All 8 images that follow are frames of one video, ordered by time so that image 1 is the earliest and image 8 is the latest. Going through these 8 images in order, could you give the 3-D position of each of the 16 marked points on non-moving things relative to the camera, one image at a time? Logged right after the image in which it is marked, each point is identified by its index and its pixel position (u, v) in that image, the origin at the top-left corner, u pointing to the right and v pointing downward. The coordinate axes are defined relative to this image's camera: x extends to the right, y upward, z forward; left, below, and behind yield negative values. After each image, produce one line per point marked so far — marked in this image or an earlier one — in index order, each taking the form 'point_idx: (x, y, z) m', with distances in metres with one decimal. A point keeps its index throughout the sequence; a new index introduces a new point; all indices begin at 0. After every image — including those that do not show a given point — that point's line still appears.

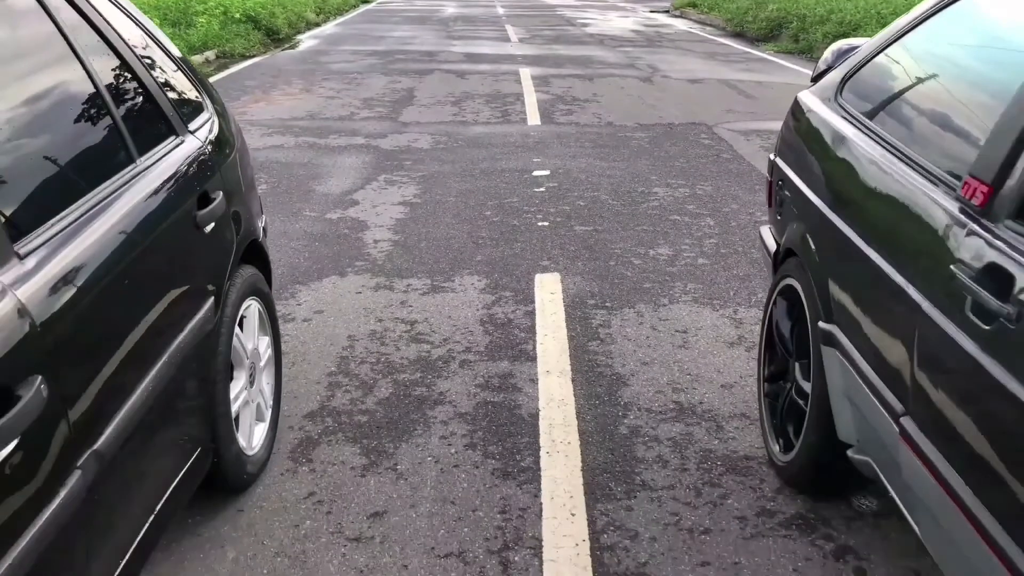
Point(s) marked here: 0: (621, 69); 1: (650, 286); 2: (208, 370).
0: (+1.5, +3.1, +12.6) m
1: (+0.7, 0.0, +4.6) m
2: (-0.9, -0.2, +2.6) m
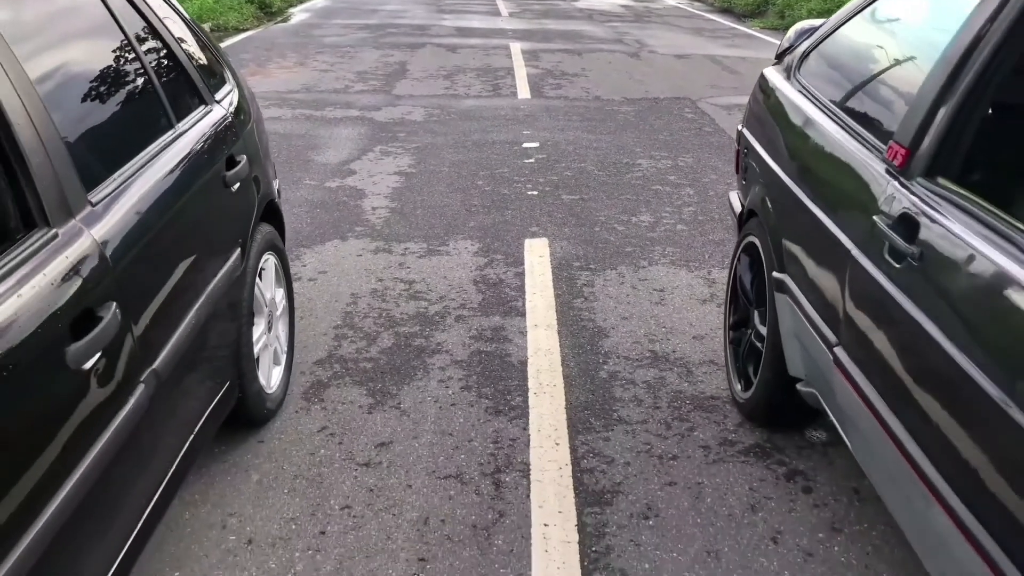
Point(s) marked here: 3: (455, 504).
0: (+1.4, +3.5, +12.9) m
1: (+0.7, +0.2, +4.9) m
2: (-0.9, -0.1, +2.9) m
3: (-0.2, -0.7, +2.8) m
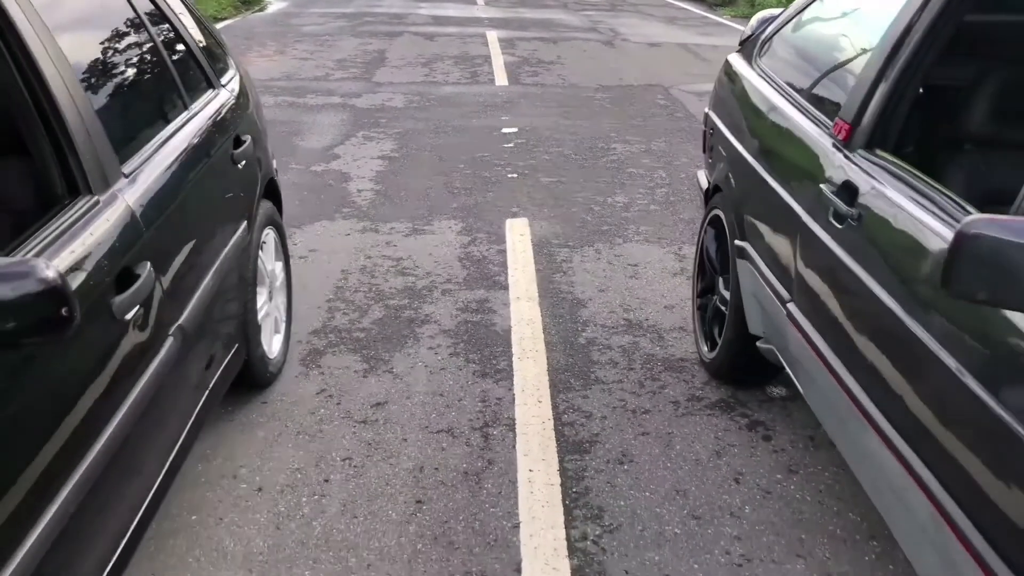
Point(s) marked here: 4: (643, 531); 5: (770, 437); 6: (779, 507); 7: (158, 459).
0: (+1.0, +3.7, +13.1) m
1: (+0.6, +0.4, +5.2) m
2: (-0.9, 0.0, +3.1) m
3: (-0.2, -0.6, +3.0) m
4: (+0.4, -0.7, +2.6) m
5: (+0.9, -0.5, +3.1) m
6: (+0.8, -0.6, +2.7) m
7: (-0.9, -0.4, +2.3) m
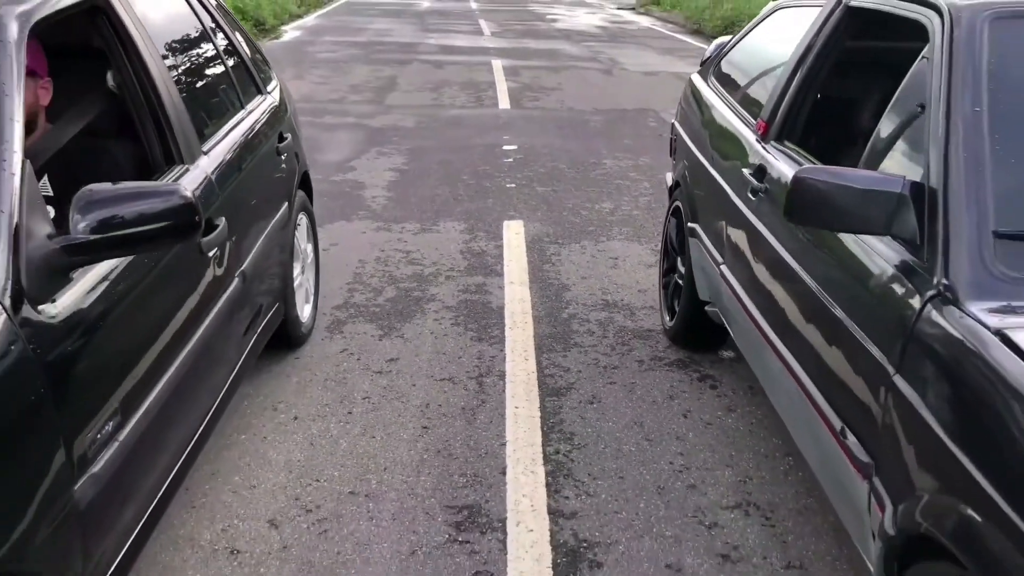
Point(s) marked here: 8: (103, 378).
0: (+1.1, +3.5, +13.9) m
1: (+0.5, +0.4, +5.9) m
2: (-1.0, +0.1, +3.8) m
3: (-0.3, -0.4, +3.7) m
4: (+0.3, -0.6, +3.2) m
5: (+0.8, -0.4, +3.7) m
6: (+0.8, -0.5, +3.3) m
7: (-1.0, -0.3, +3.0) m
8: (-0.9, -0.2, +2.1) m
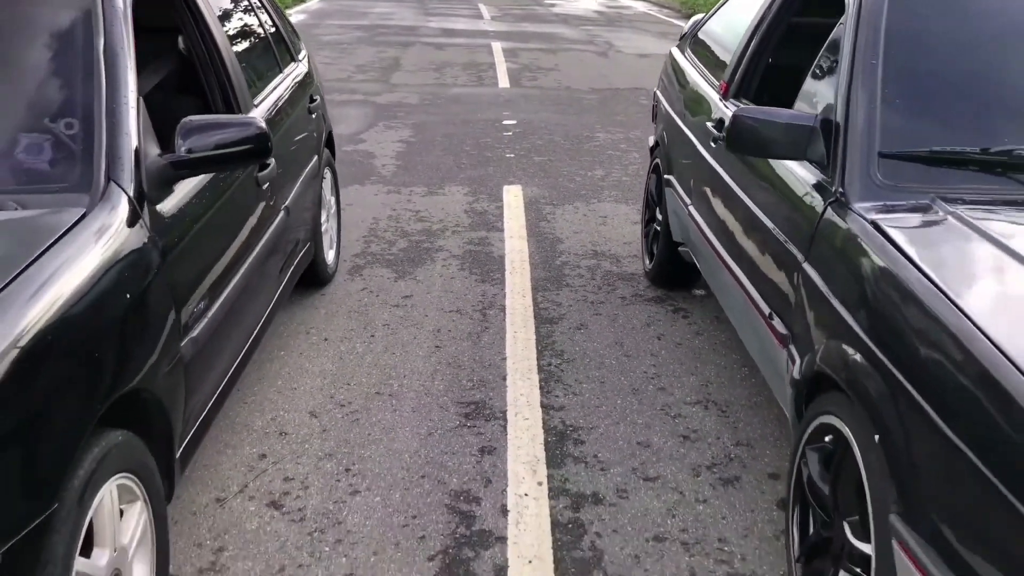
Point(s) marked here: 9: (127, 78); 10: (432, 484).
0: (+1.1, +3.9, +14.4) m
1: (+0.5, +0.7, +6.5) m
2: (-1.0, +0.4, +4.4) m
3: (-0.3, -0.2, +4.2) m
4: (+0.3, -0.3, +3.8) m
5: (+0.8, -0.1, +4.3) m
6: (+0.8, -0.3, +3.9) m
7: (-1.0, 0.0, +3.6) m
8: (-0.9, +0.1, +2.6) m
9: (-1.1, +0.6, +2.6) m
10: (-0.3, -0.6, +3.0) m
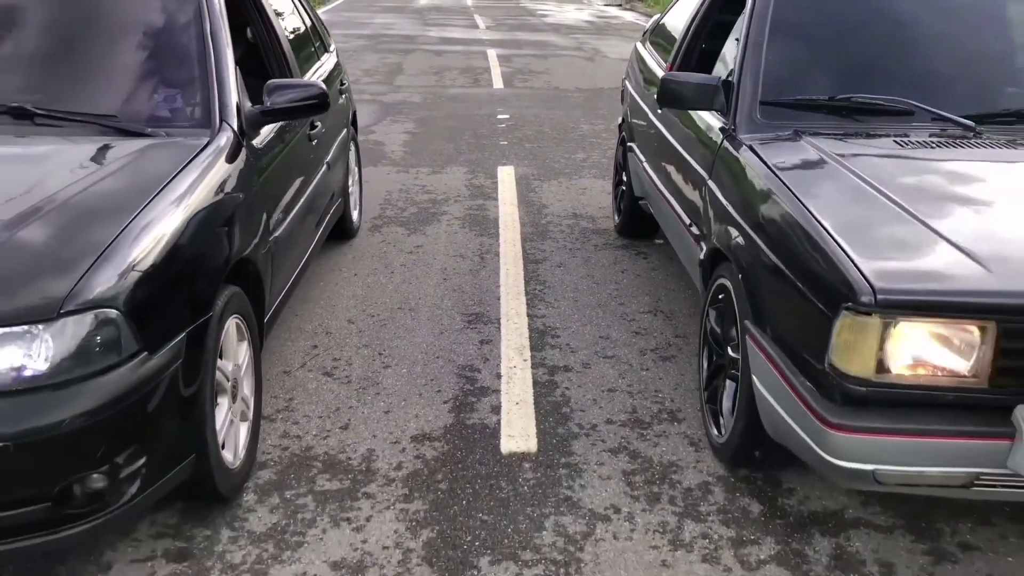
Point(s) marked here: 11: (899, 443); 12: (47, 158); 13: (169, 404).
0: (+1.0, +4.1, +15.5) m
1: (+0.5, +1.0, +7.5) m
2: (-1.0, +0.7, +5.4) m
3: (-0.3, +0.1, +5.2) m
4: (+0.3, 0.0, +4.8) m
5: (+0.8, +0.2, +5.3) m
6: (+0.7, +0.1, +4.9) m
7: (-1.0, +0.3, +4.5) m
8: (-1.0, +0.4, +3.6) m
9: (-1.1, +0.9, +3.5) m
10: (-0.3, -0.3, +4.0) m
11: (+1.0, -0.4, +2.2) m
12: (-1.5, +0.4, +2.9) m
13: (-1.0, -0.3, +2.5) m
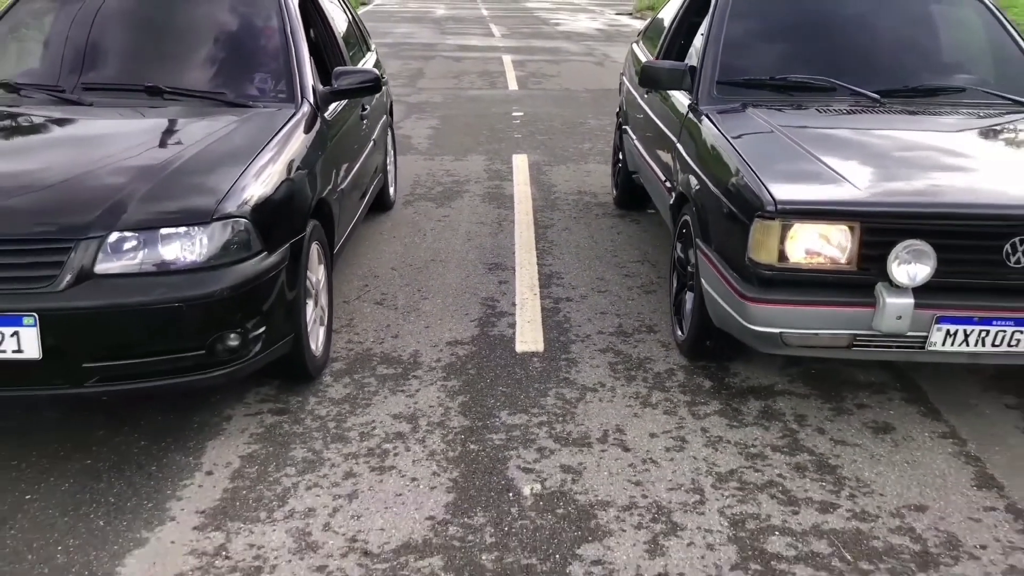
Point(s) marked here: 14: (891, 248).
0: (+1.2, +4.2, +16.5) m
1: (+0.6, +1.2, +8.4) m
2: (-0.9, +1.0, +6.4) m
3: (-0.2, +0.4, +6.2) m
4: (+0.4, +0.3, +5.8) m
5: (+0.9, +0.5, +6.3) m
6: (+0.8, +0.3, +5.9) m
7: (-0.9, +0.6, +5.5) m
8: (-0.9, +0.7, +4.6) m
9: (-1.1, +1.2, +4.6) m
10: (-0.2, 0.0, +4.9) m
11: (+1.0, -0.1, +3.2) m
12: (-1.5, +0.7, +3.9) m
13: (-0.9, 0.0, +3.5) m
14: (+1.3, +0.1, +3.2) m
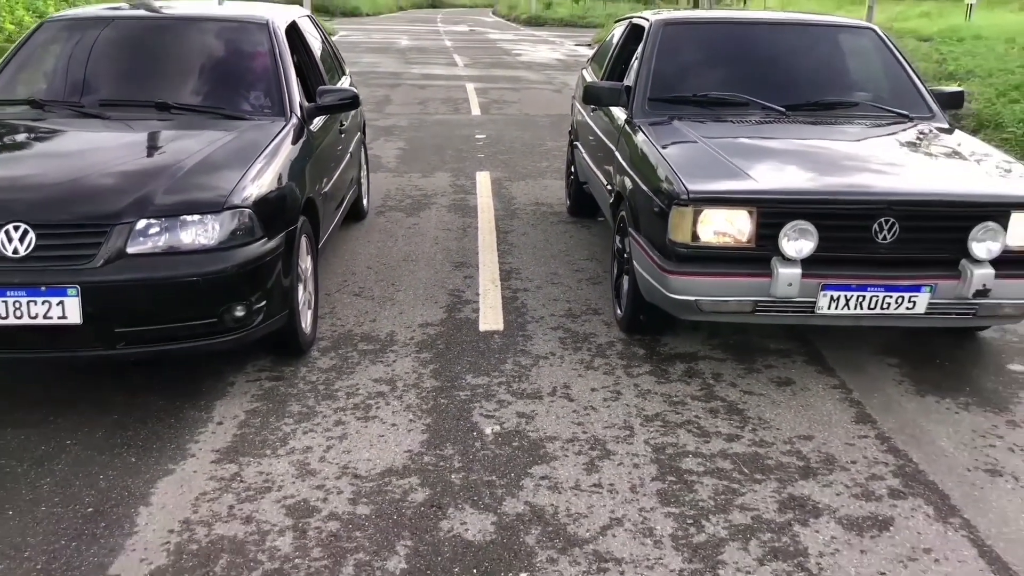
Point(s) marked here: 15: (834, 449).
0: (+0.5, +3.9, +17.3) m
1: (+0.2, +1.1, +9.2) m
2: (-1.2, +1.0, +7.0) m
3: (-0.5, +0.4, +6.9) m
4: (+0.1, +0.3, +6.5) m
5: (+0.6, +0.5, +7.0) m
6: (+0.5, +0.3, +6.6) m
7: (-1.2, +0.6, +6.2) m
8: (-1.1, +0.7, +5.3) m
9: (-1.3, +1.2, +5.2) m
10: (-0.5, 0.0, +5.6) m
11: (+0.8, 0.0, +3.9) m
12: (-1.7, +0.8, +4.5) m
13: (-1.1, +0.1, +4.1) m
14: (+1.2, +0.3, +3.9) m
15: (+1.3, -0.6, +3.6) m
